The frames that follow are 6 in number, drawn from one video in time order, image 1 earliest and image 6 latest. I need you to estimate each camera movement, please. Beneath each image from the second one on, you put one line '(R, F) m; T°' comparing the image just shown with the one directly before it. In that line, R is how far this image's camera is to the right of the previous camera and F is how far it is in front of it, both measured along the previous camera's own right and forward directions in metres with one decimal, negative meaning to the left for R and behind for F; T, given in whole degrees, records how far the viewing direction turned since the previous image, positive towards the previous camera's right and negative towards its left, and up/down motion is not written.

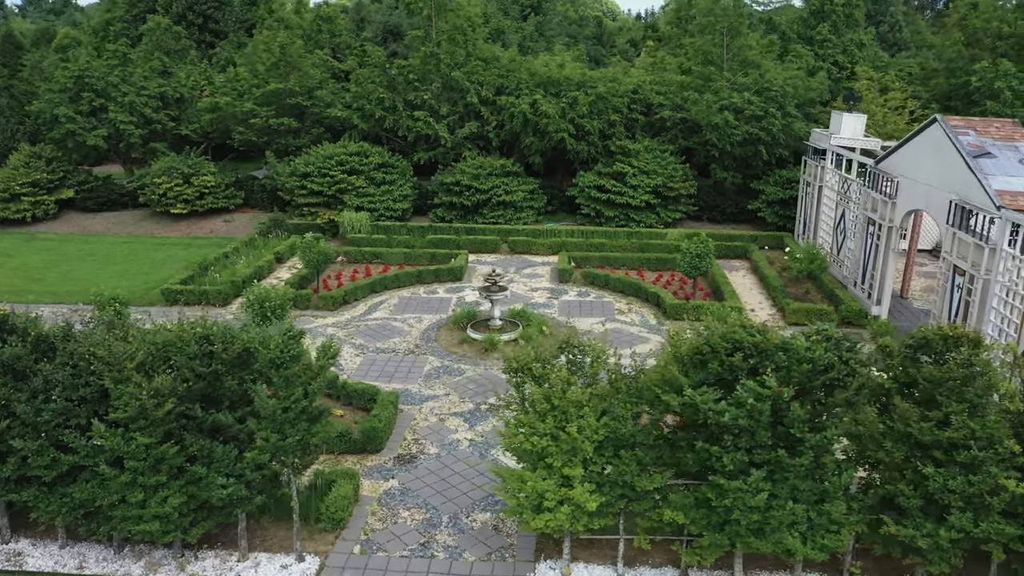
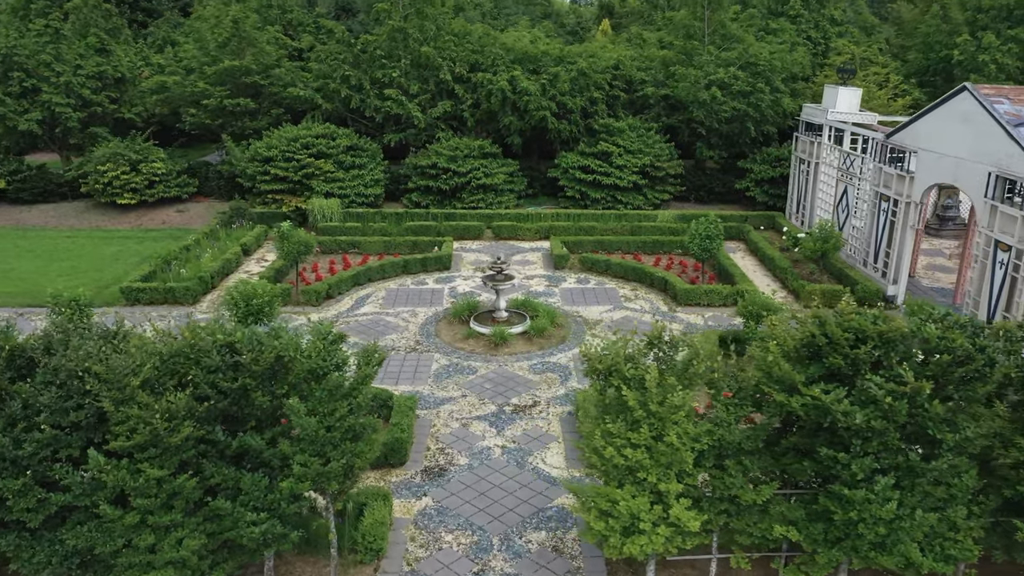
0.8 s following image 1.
(-1.3, +1.3) m; +5°
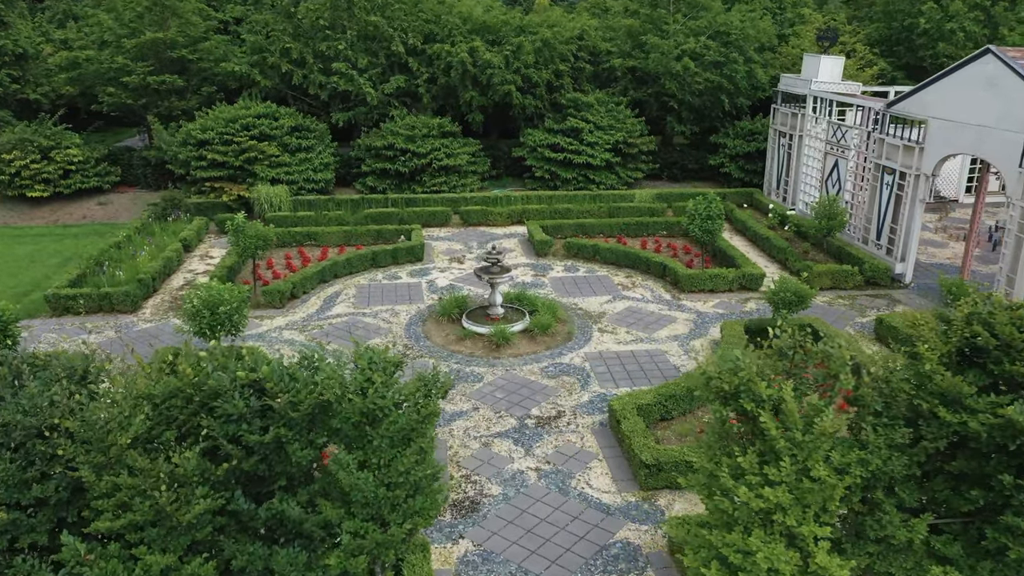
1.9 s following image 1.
(-1.3, +1.6) m; +6°
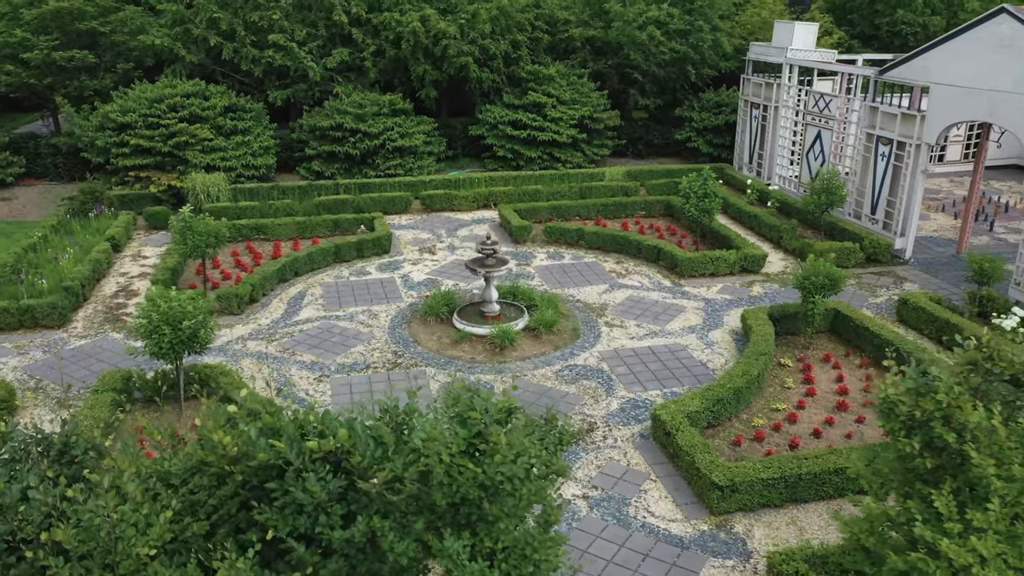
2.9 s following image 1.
(-1.2, +1.5) m; +6°
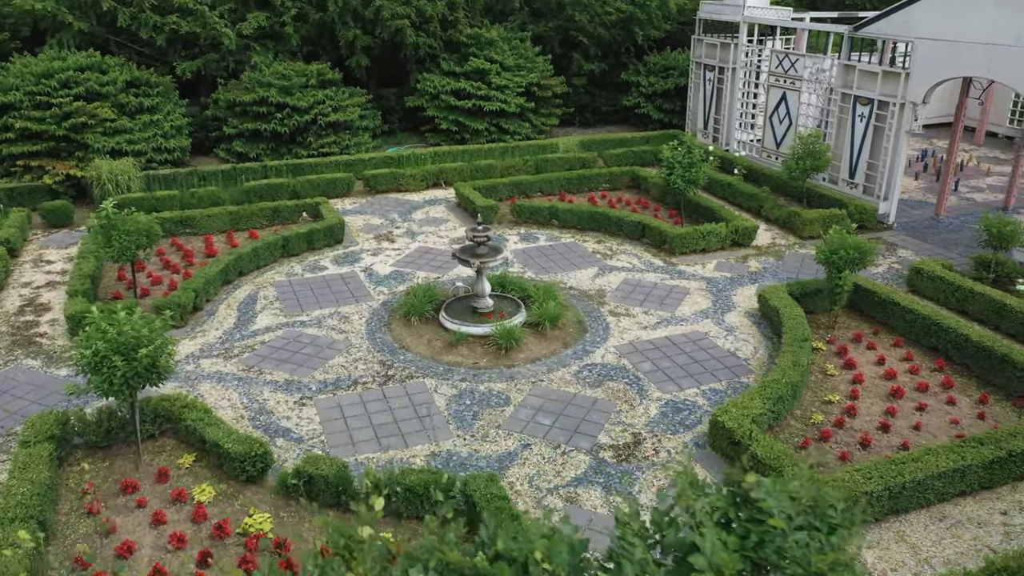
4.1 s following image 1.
(-1.3, +1.5) m; +7°
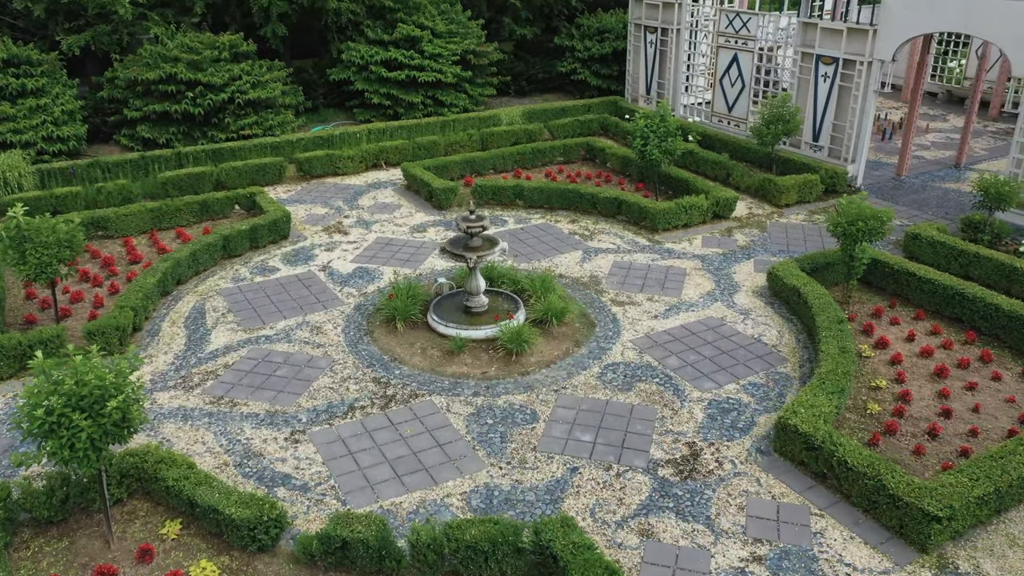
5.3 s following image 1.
(-1.2, +1.2) m; +8°
